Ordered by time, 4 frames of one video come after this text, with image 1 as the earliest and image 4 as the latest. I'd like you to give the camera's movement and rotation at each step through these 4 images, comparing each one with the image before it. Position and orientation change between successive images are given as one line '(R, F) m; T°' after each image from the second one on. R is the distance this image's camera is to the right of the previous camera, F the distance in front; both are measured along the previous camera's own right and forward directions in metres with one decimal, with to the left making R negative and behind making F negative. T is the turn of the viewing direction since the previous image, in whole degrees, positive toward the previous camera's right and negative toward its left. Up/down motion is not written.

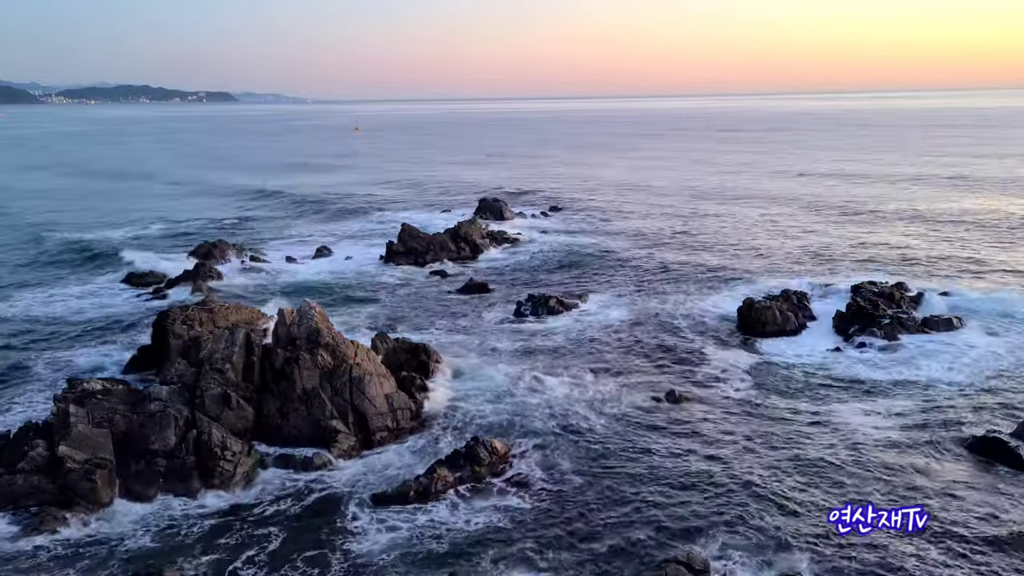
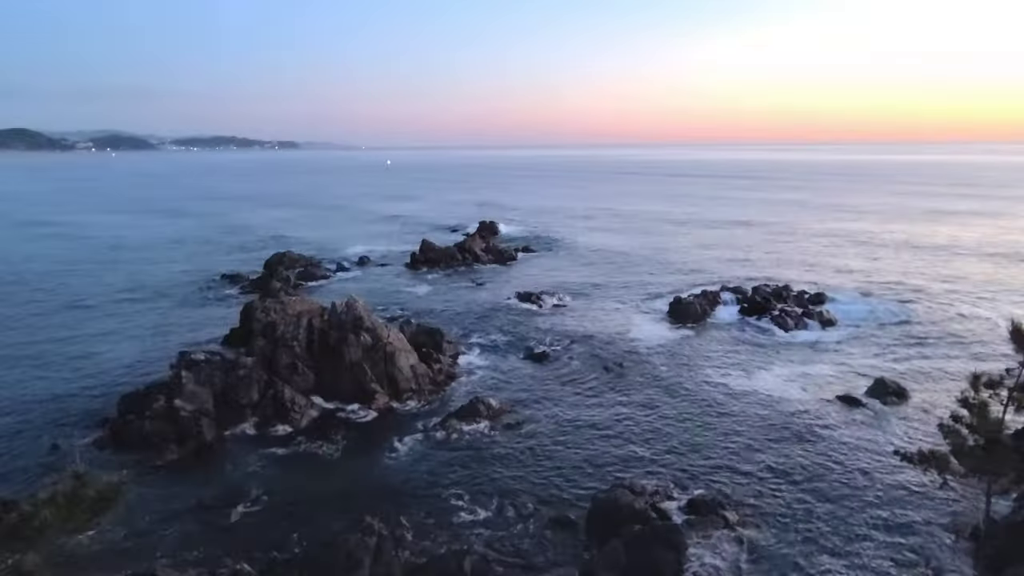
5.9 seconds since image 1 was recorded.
(+6.0, -11.7) m; -6°
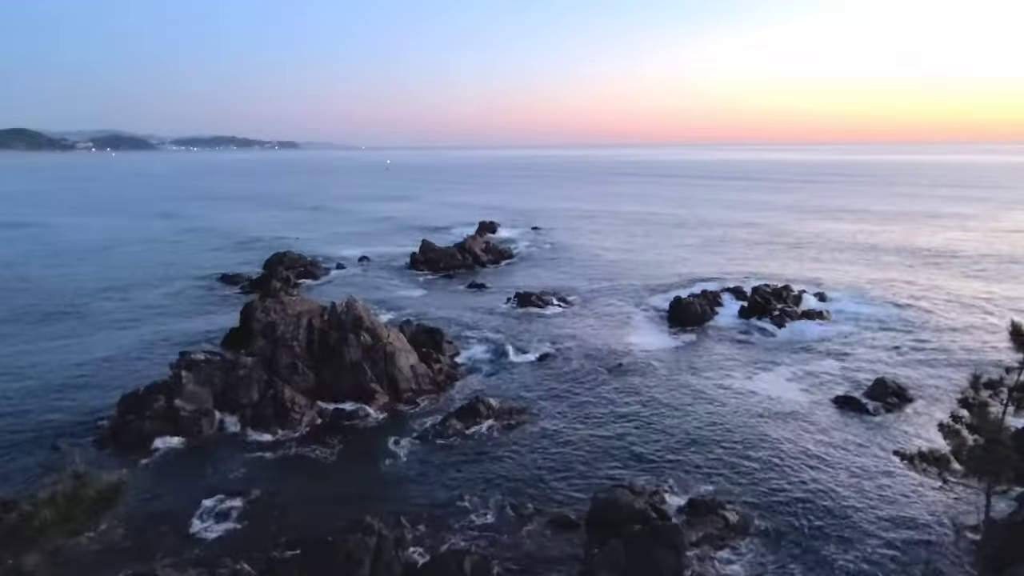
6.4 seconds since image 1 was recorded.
(0.0, 0.0) m; 0°
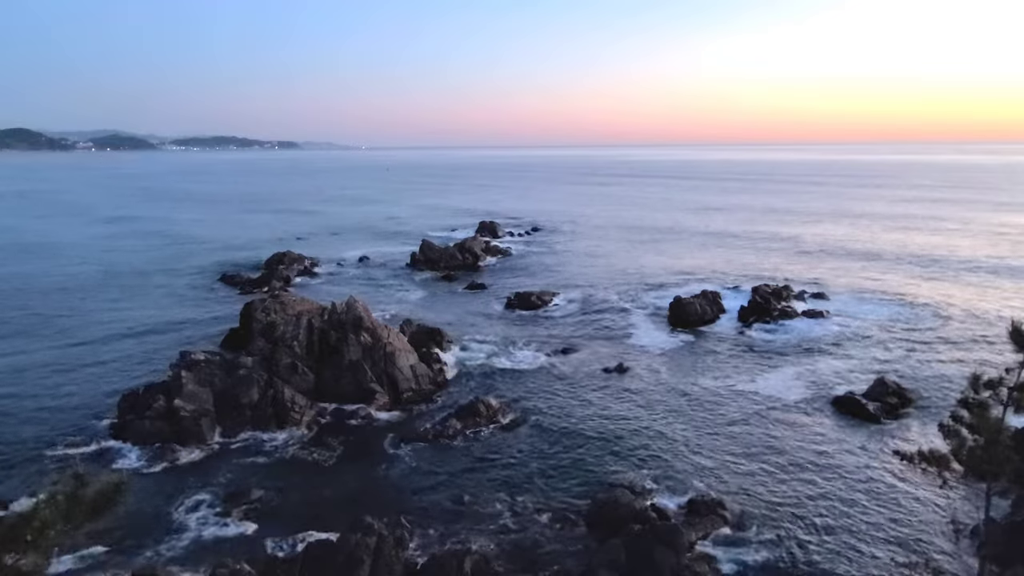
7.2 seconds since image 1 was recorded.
(0.0, 0.0) m; 0°
